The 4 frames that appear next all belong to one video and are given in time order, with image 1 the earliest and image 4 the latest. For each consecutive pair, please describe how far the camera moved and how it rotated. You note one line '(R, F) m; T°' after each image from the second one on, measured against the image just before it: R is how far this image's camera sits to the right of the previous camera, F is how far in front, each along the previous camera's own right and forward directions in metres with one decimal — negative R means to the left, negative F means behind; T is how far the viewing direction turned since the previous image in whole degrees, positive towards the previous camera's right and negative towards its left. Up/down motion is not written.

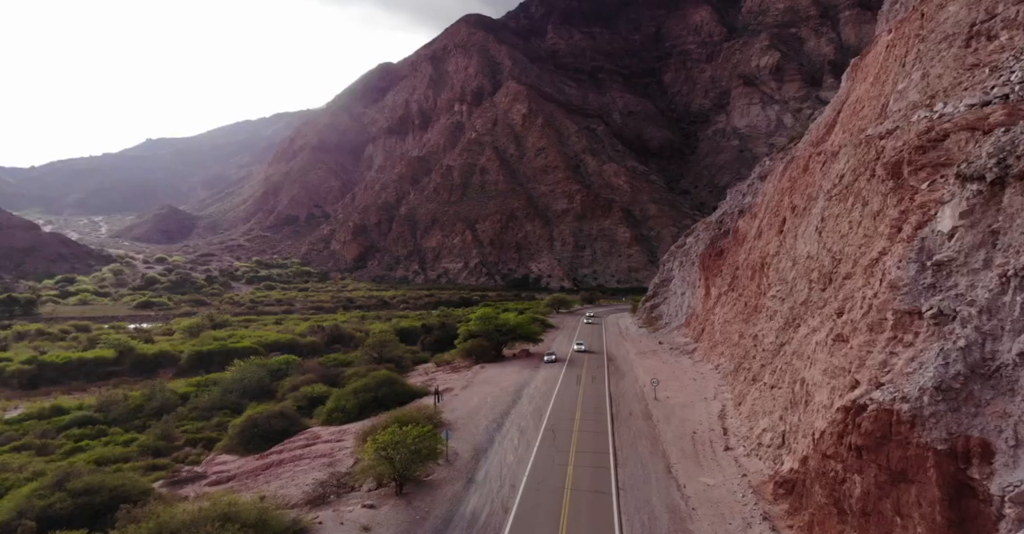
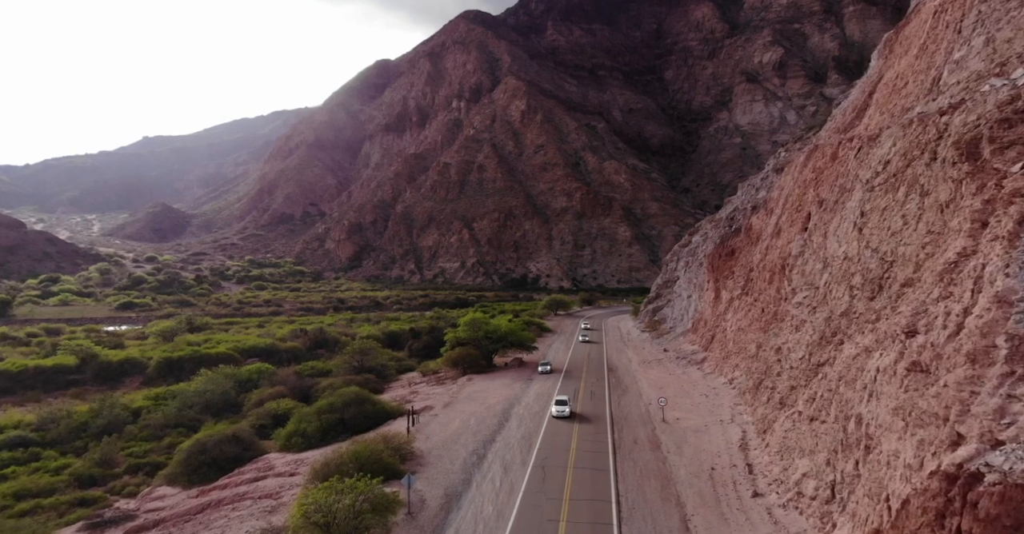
(+0.5, +2.7) m; 0°
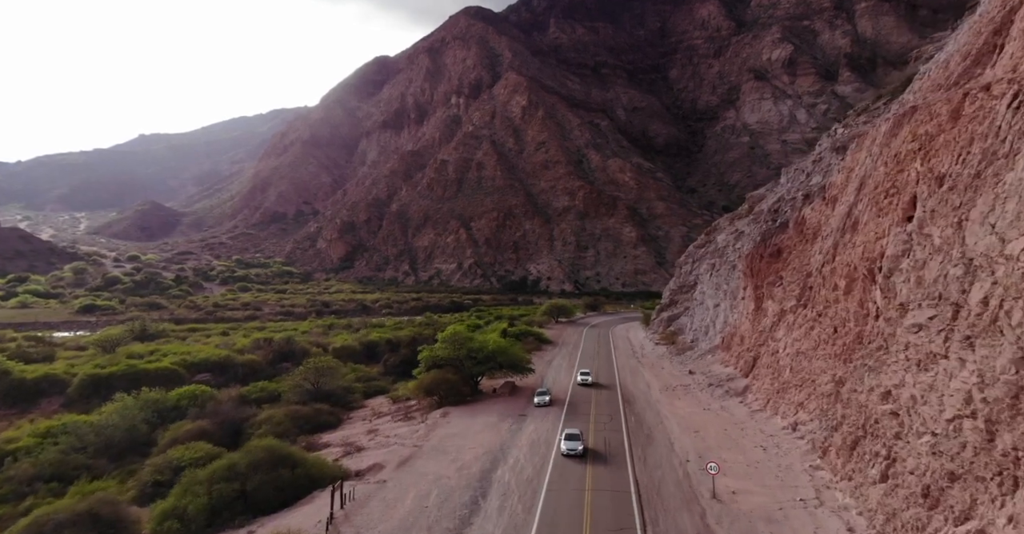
(+0.5, +5.8) m; 0°
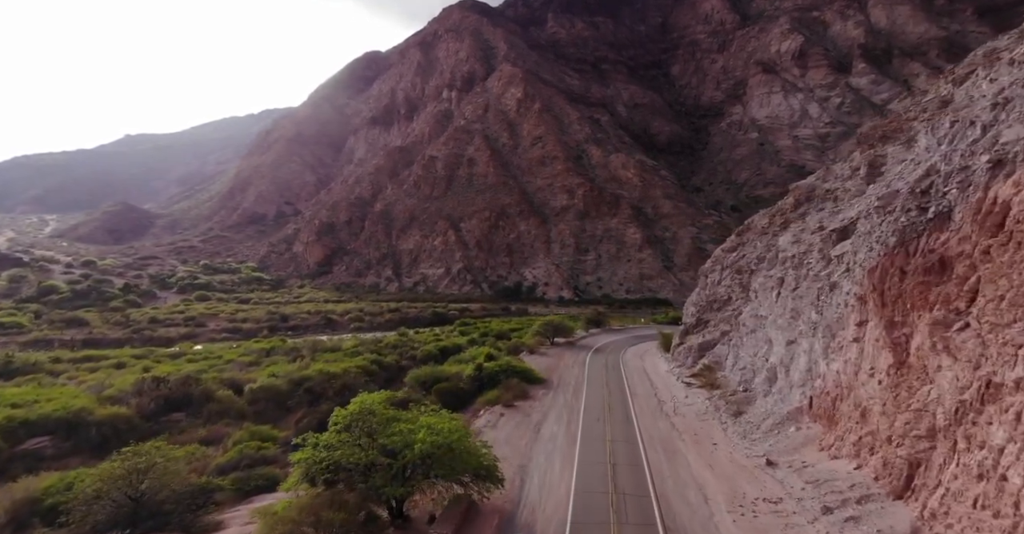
(+1.2, +10.4) m; 0°
